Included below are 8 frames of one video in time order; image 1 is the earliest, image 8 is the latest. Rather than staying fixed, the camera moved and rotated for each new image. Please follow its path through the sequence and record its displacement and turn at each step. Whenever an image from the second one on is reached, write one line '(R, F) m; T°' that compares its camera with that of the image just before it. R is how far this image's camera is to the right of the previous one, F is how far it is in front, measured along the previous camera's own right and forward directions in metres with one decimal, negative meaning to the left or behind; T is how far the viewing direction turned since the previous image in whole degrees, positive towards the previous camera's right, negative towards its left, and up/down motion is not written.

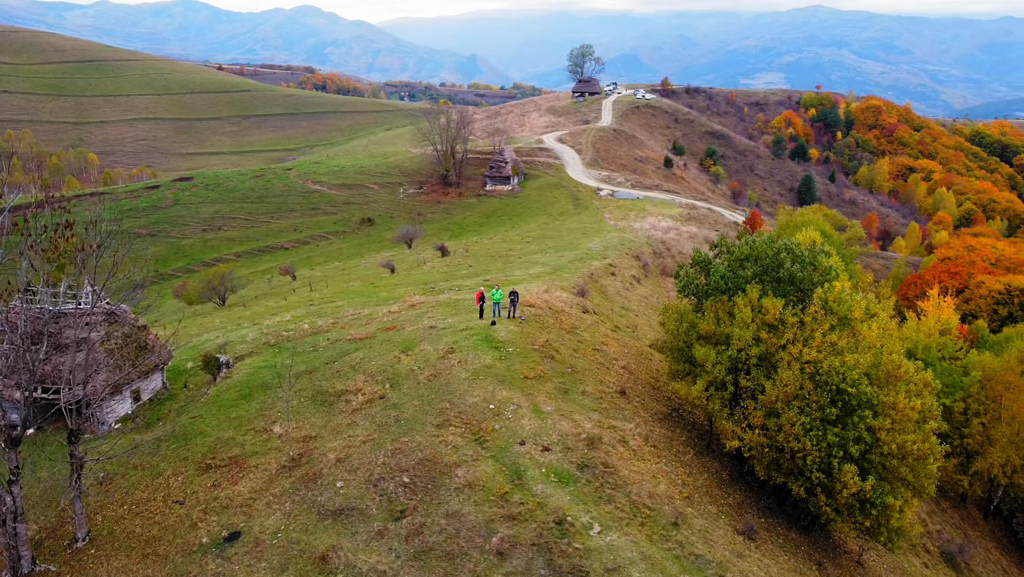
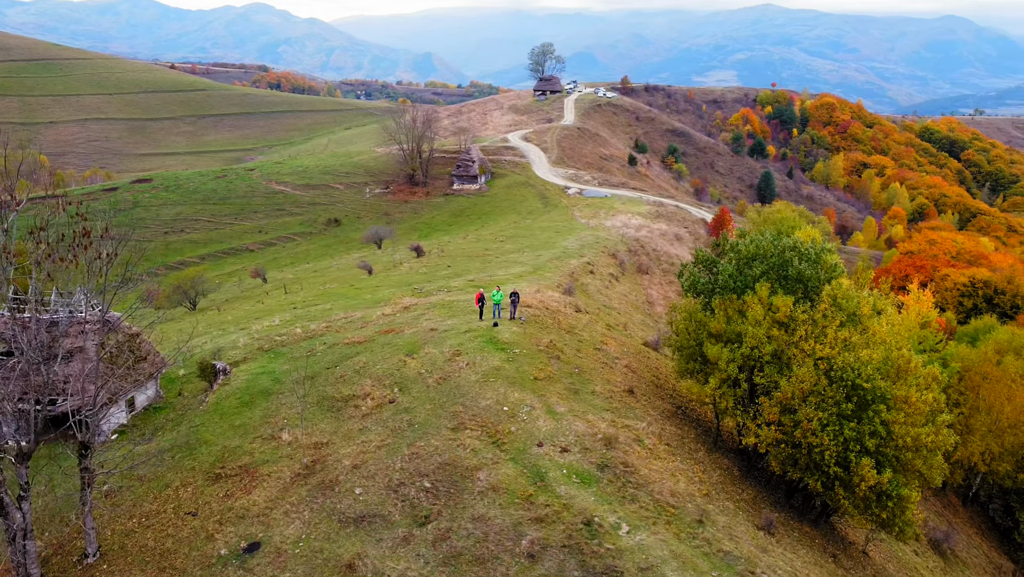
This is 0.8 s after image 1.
(-1.5, +0.1) m; +3°
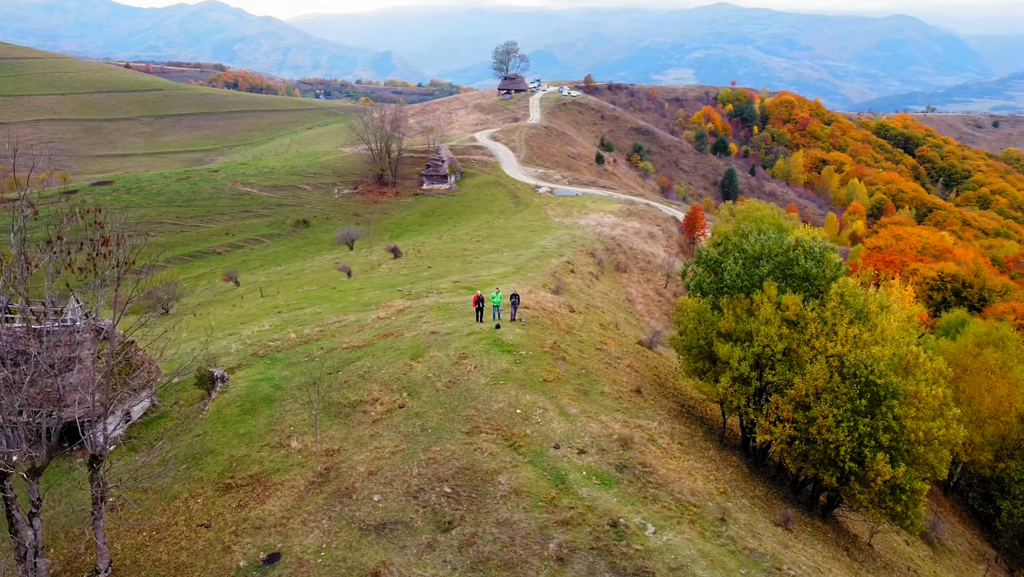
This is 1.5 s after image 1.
(-1.4, +0.1) m; +3°
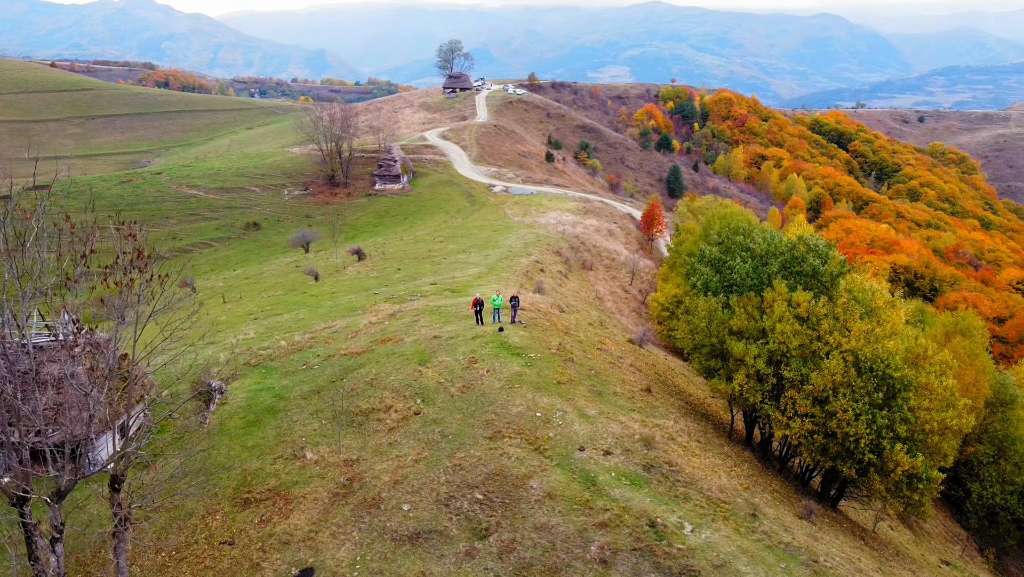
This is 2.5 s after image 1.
(-2.2, +0.1) m; +4°
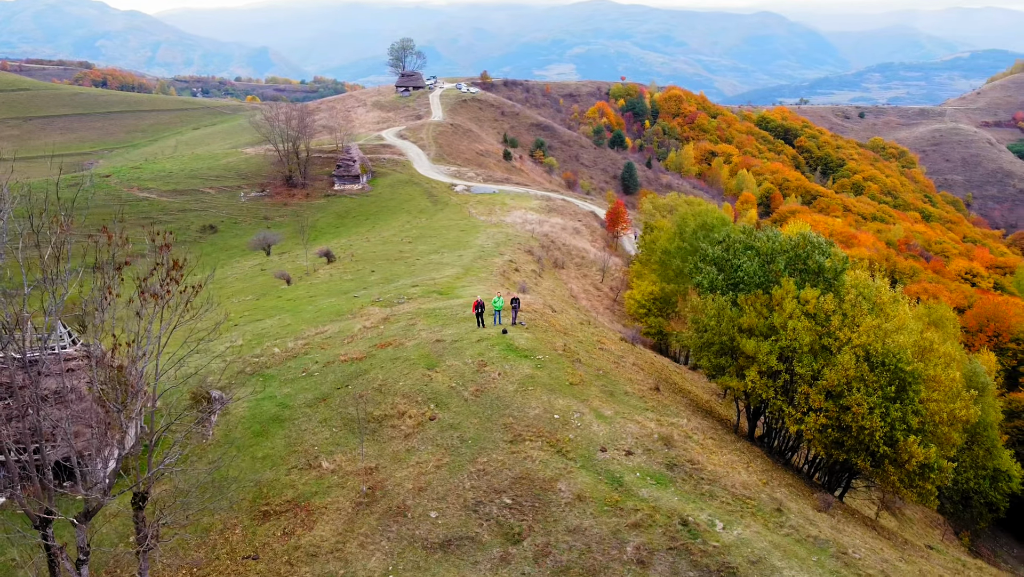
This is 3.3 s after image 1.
(-1.9, +0.1) m; +4°
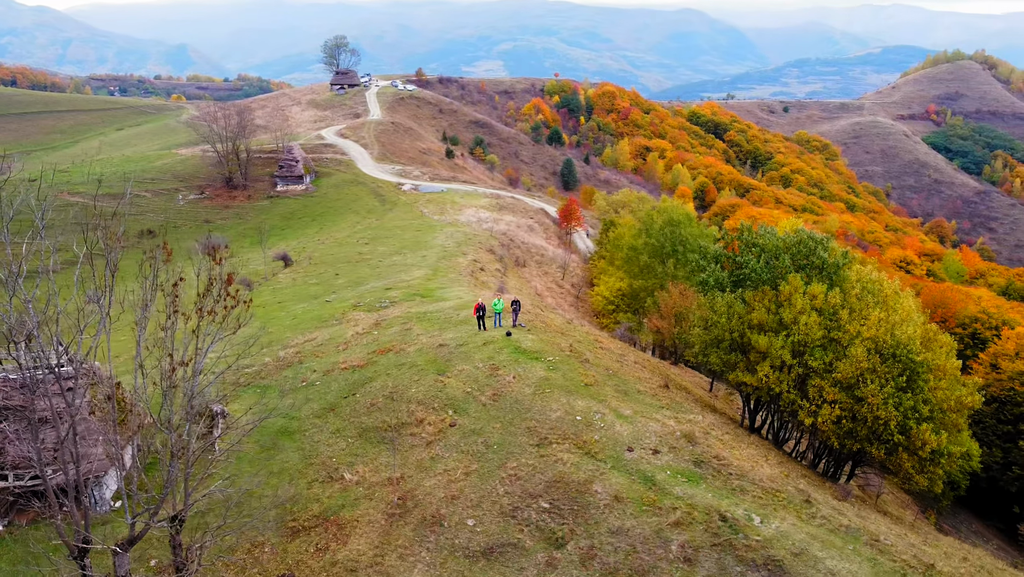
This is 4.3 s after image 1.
(-2.5, +0.2) m; +5°
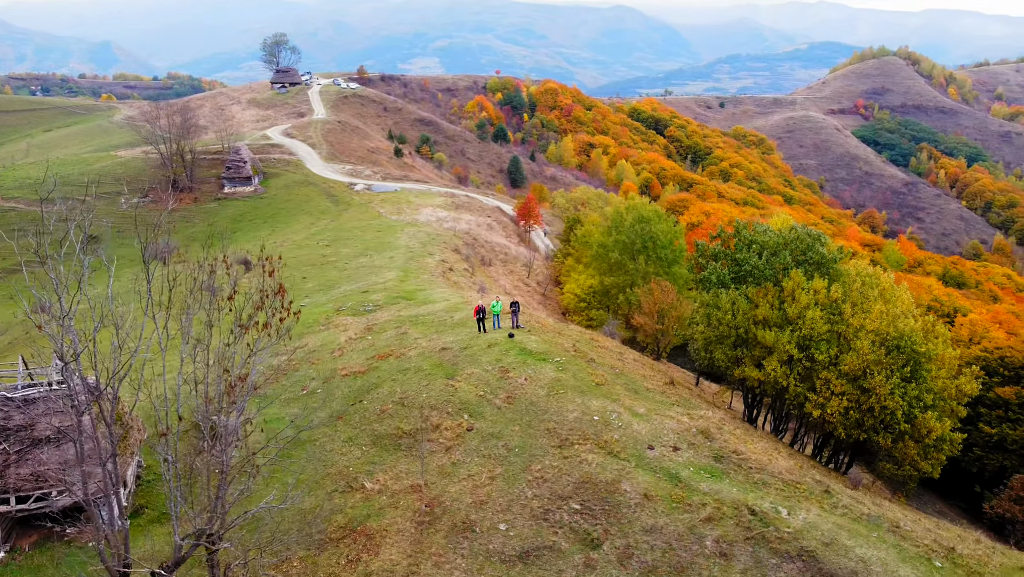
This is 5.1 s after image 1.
(-2.1, +0.1) m; +4°
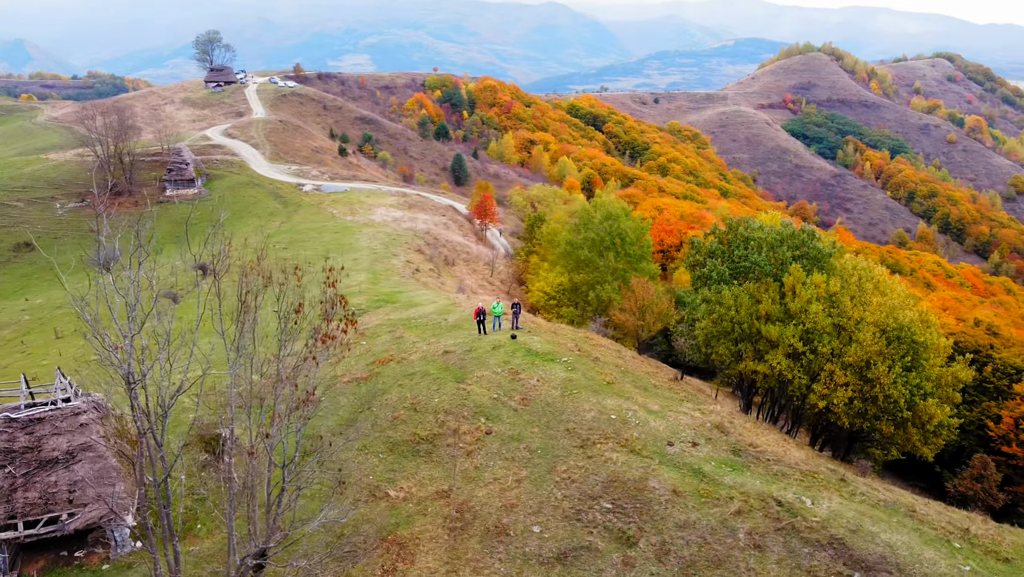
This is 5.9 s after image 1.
(-2.3, +0.1) m; +4°
